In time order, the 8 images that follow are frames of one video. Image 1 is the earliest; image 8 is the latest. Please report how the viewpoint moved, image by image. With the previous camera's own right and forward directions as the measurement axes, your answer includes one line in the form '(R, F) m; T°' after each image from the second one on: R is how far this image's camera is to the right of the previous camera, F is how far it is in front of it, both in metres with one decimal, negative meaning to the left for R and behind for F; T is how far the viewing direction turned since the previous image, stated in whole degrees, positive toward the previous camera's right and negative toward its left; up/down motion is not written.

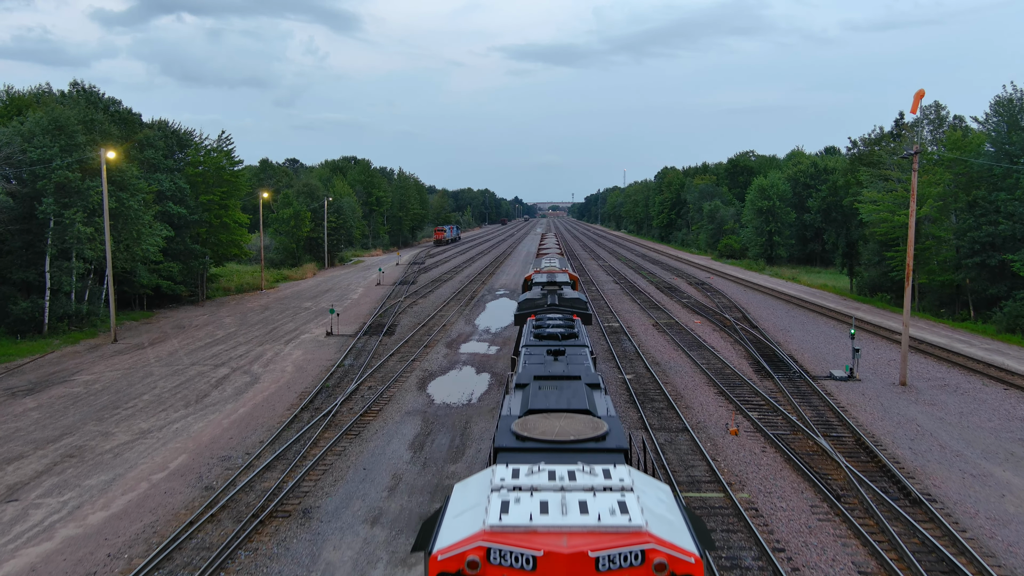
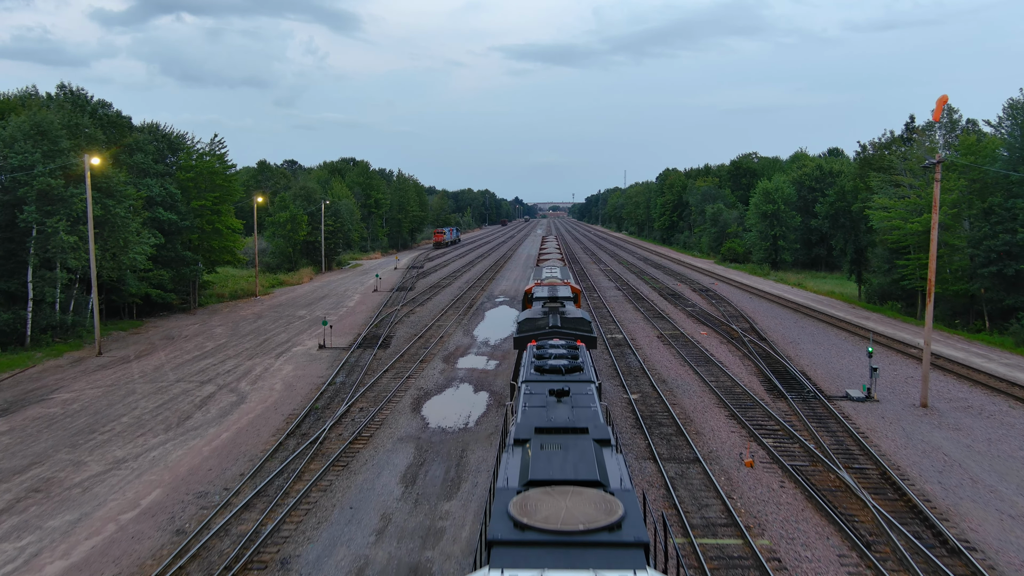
(0.0, +0.8) m; 0°
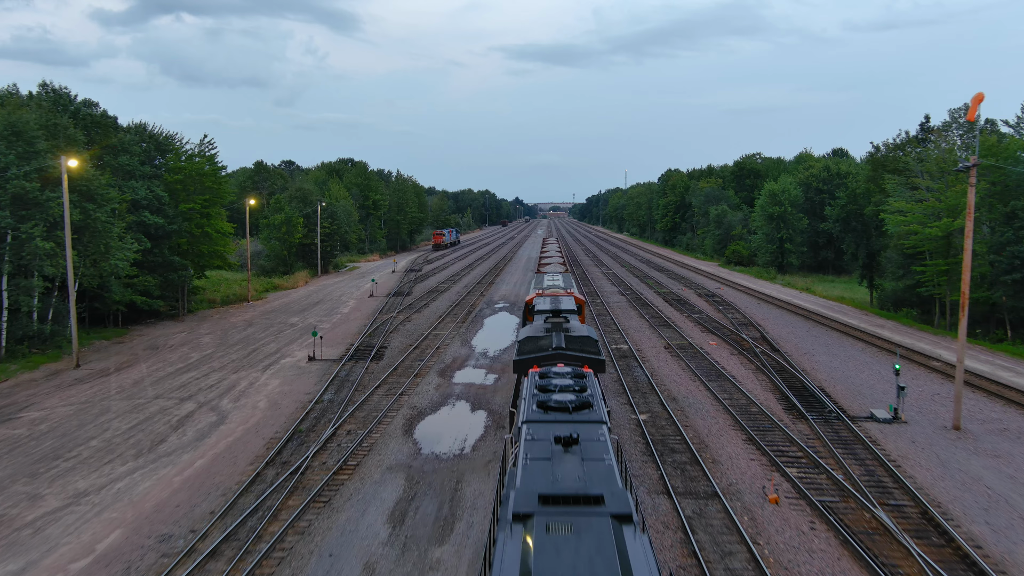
(0.0, +1.0) m; 0°
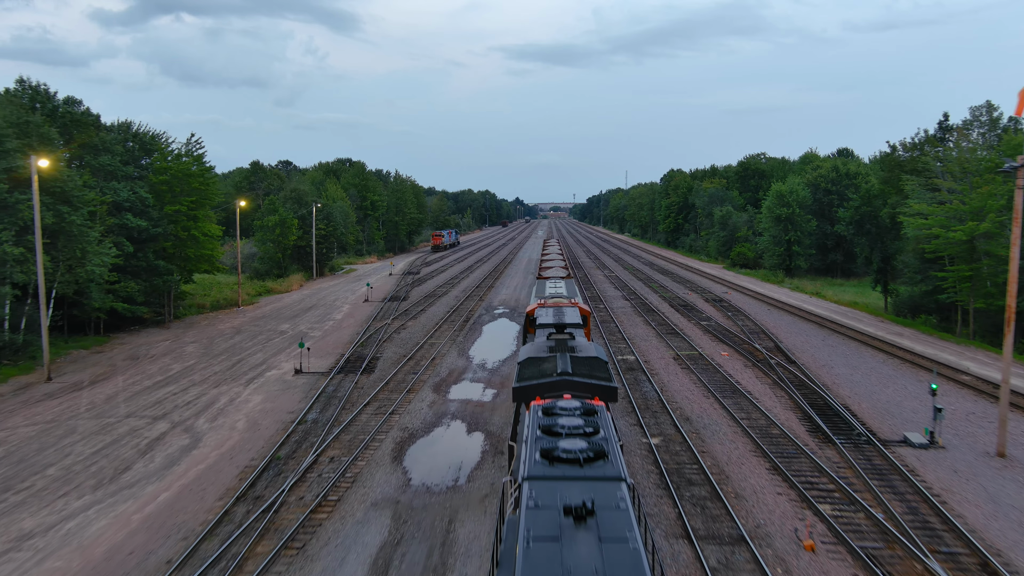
(0.0, +1.2) m; 0°
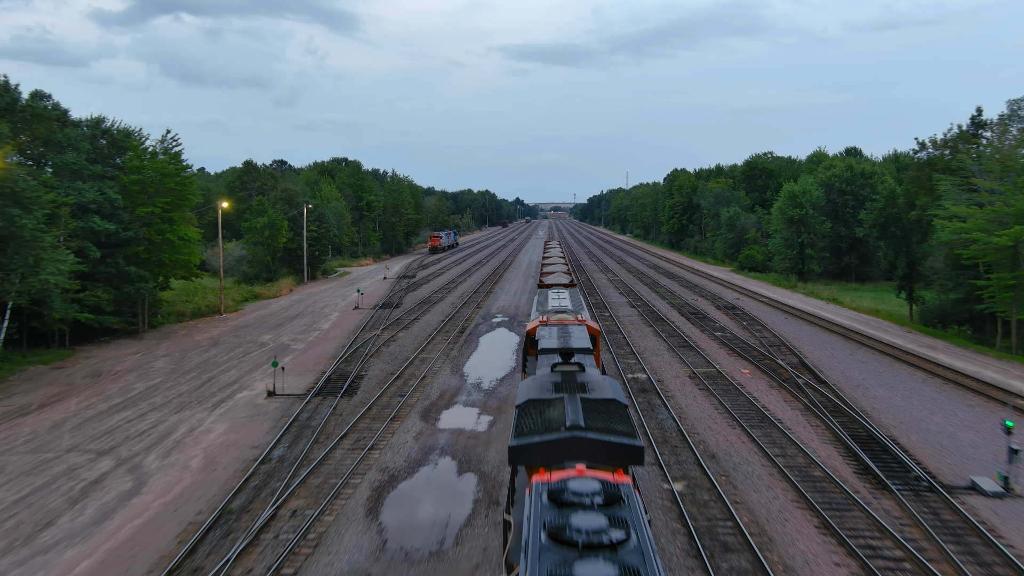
(0.0, +1.9) m; 0°
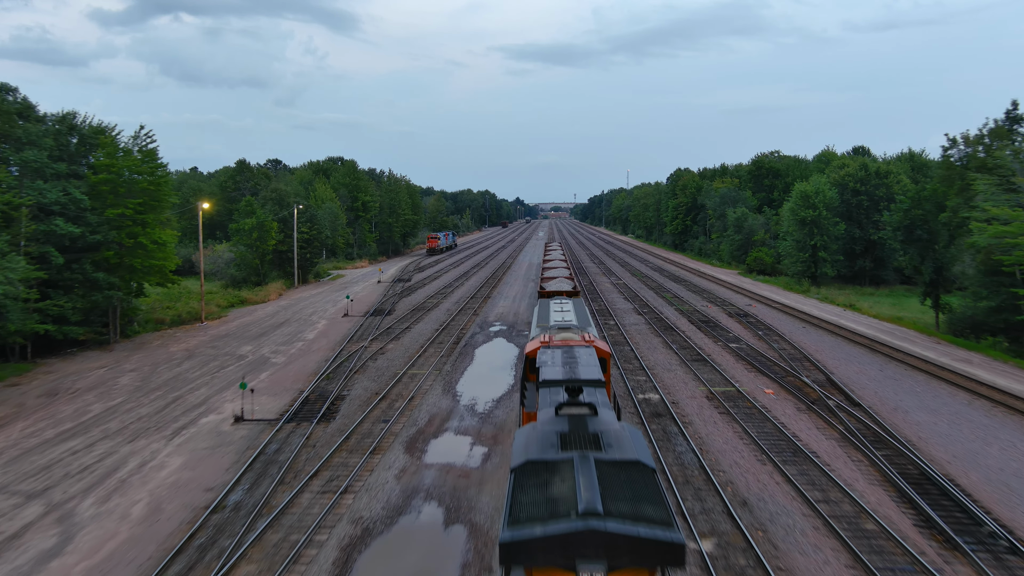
(+0.1, +1.7) m; 0°
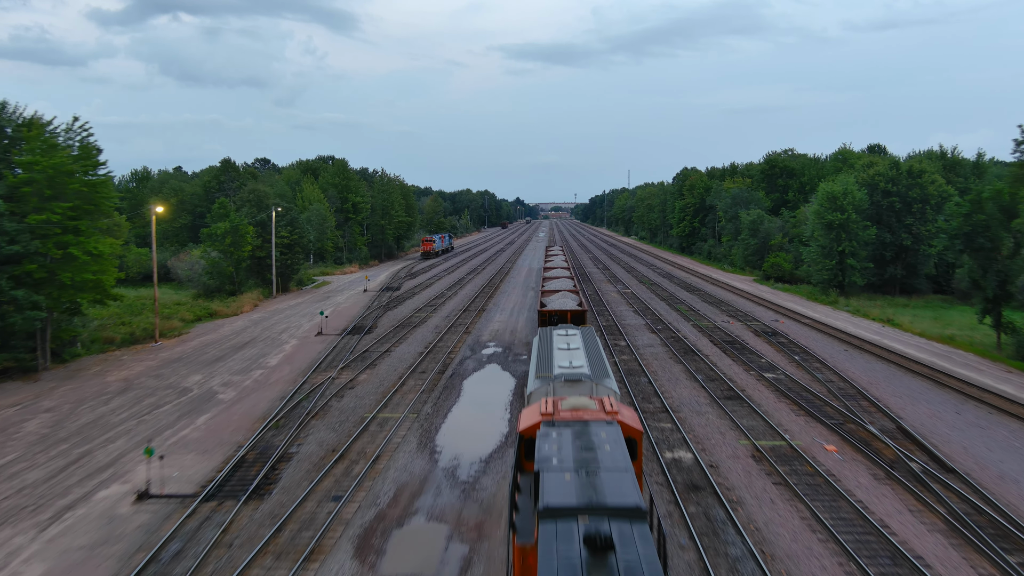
(+0.1, +3.4) m; 0°
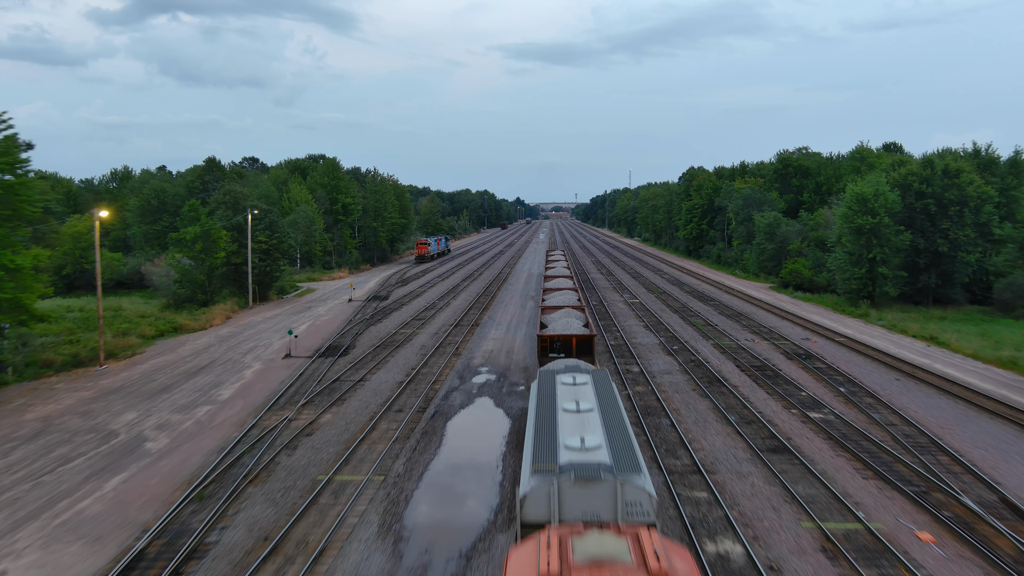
(+0.1, +3.1) m; 0°
